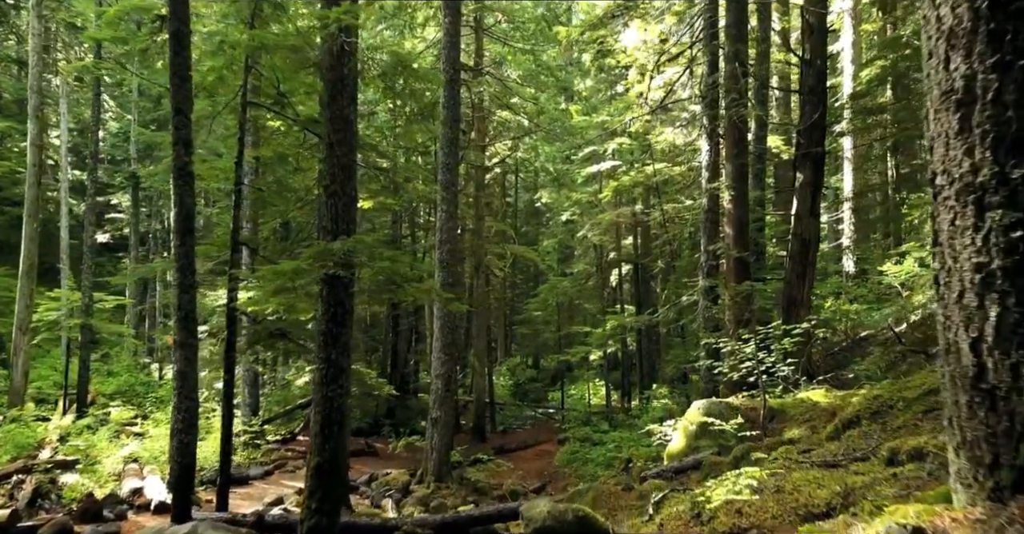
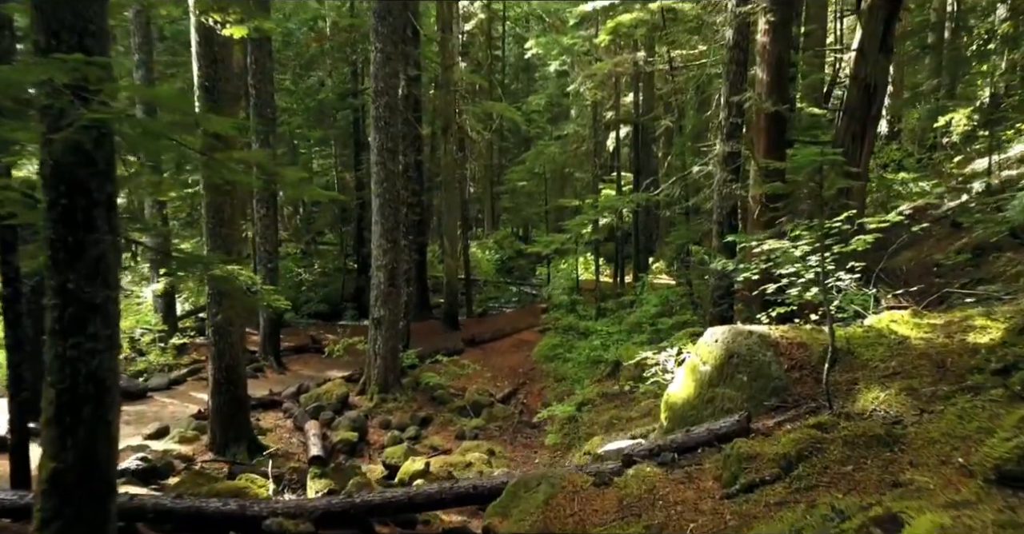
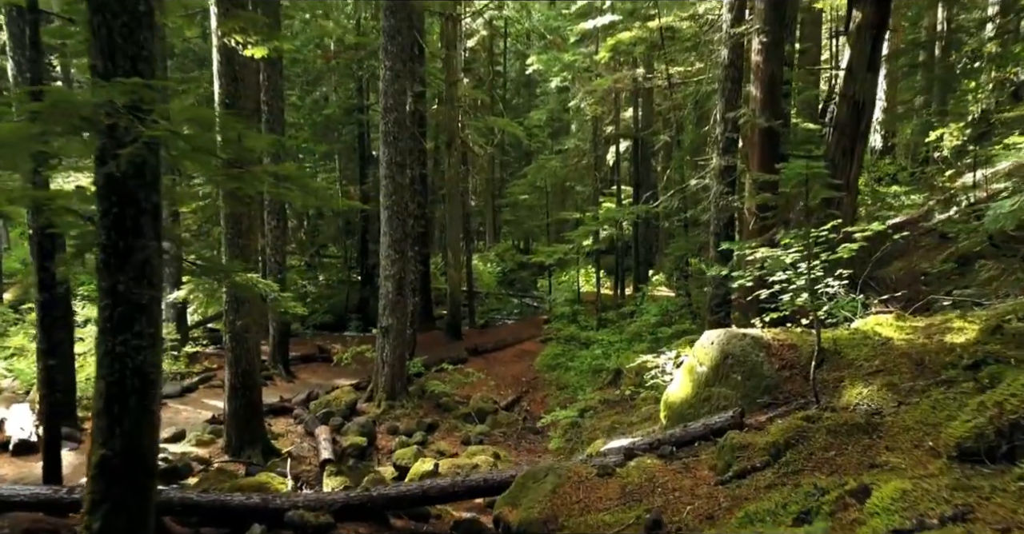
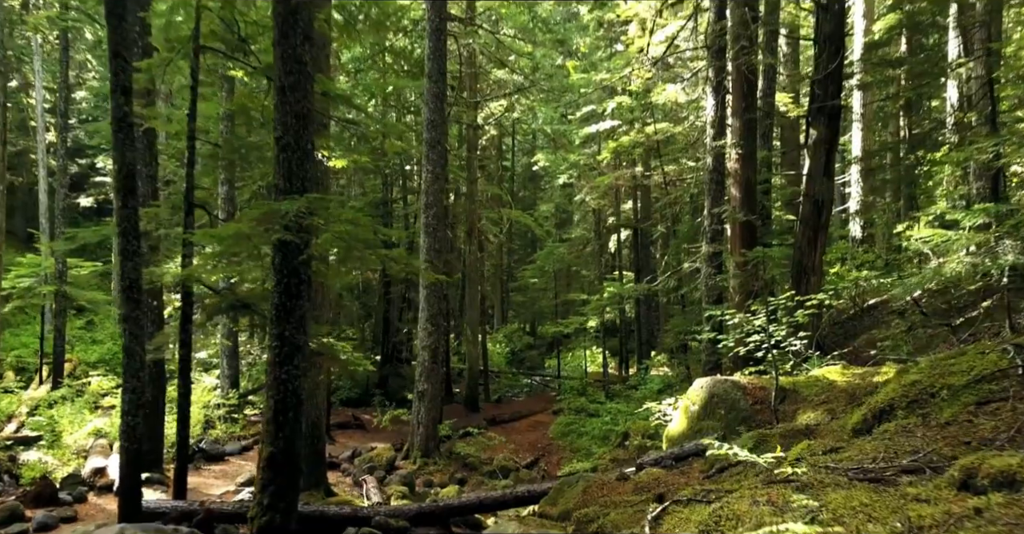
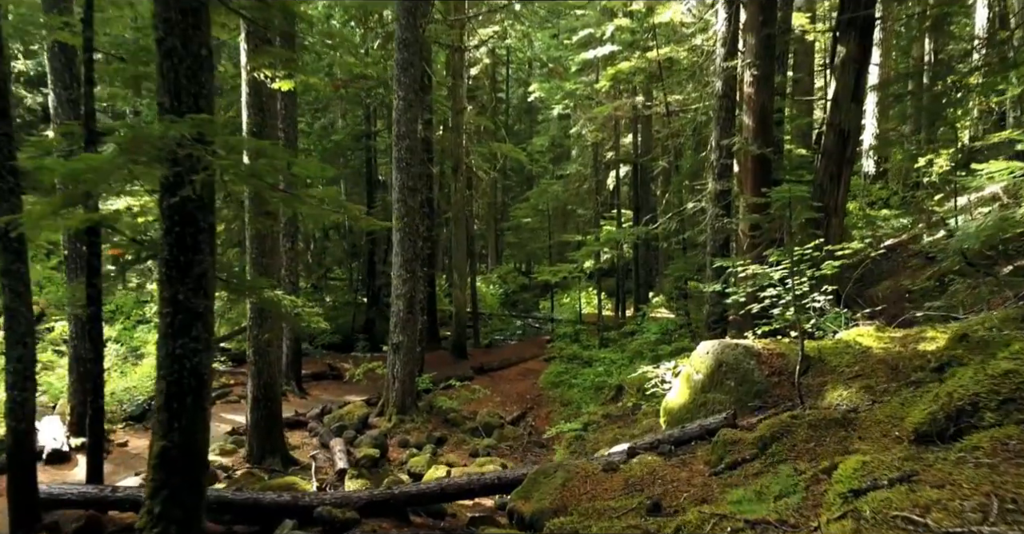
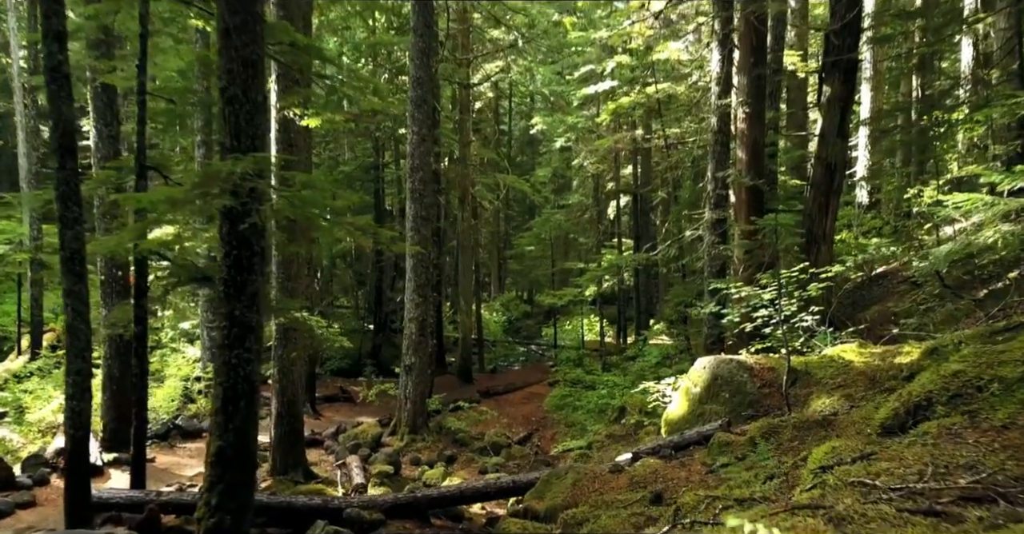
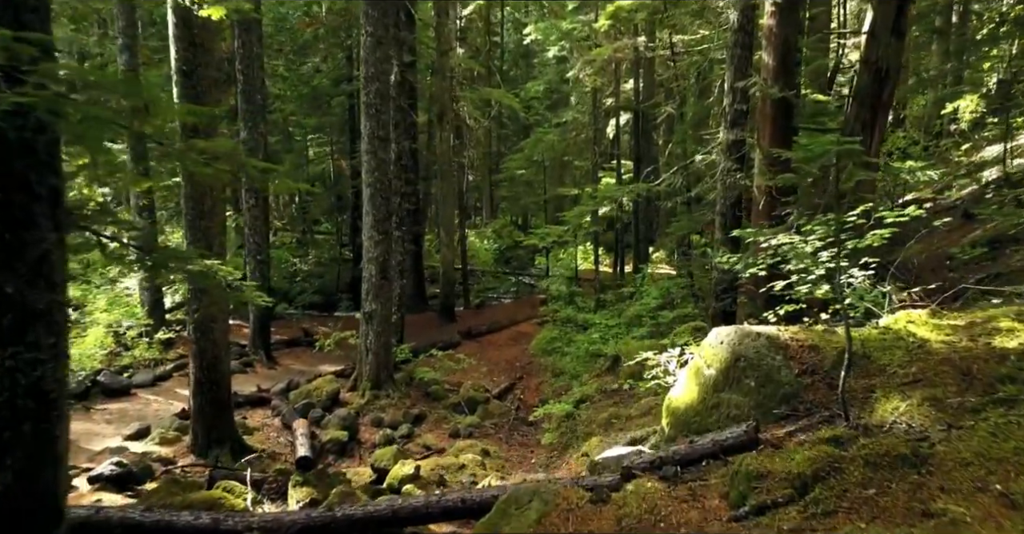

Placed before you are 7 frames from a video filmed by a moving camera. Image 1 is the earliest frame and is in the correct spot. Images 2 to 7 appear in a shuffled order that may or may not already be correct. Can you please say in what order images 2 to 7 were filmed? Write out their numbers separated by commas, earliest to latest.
4, 6, 5, 3, 2, 7
